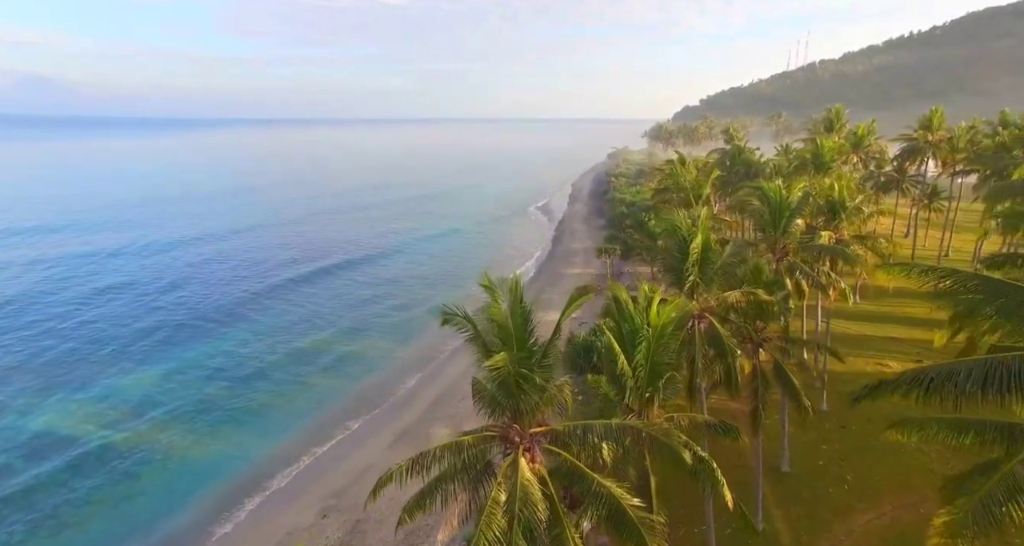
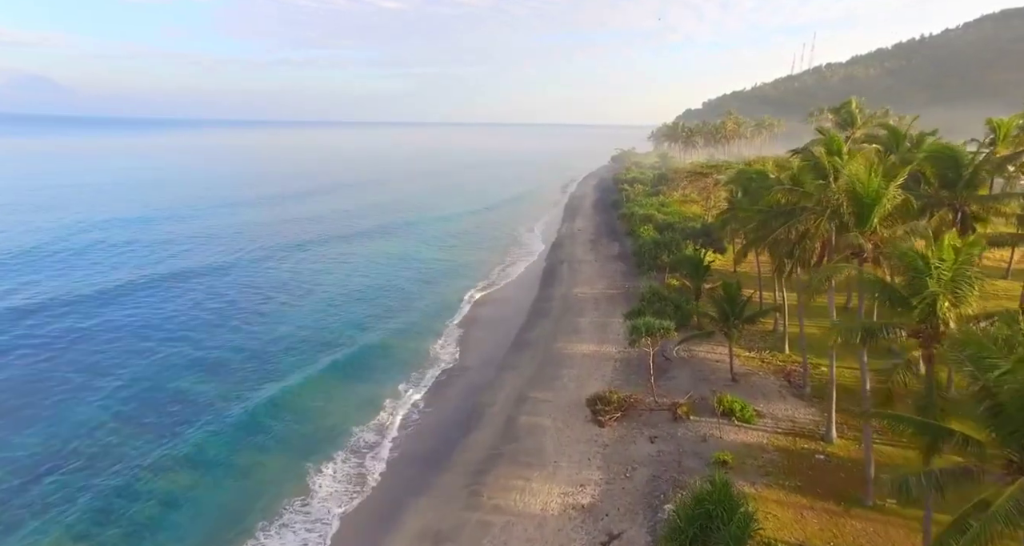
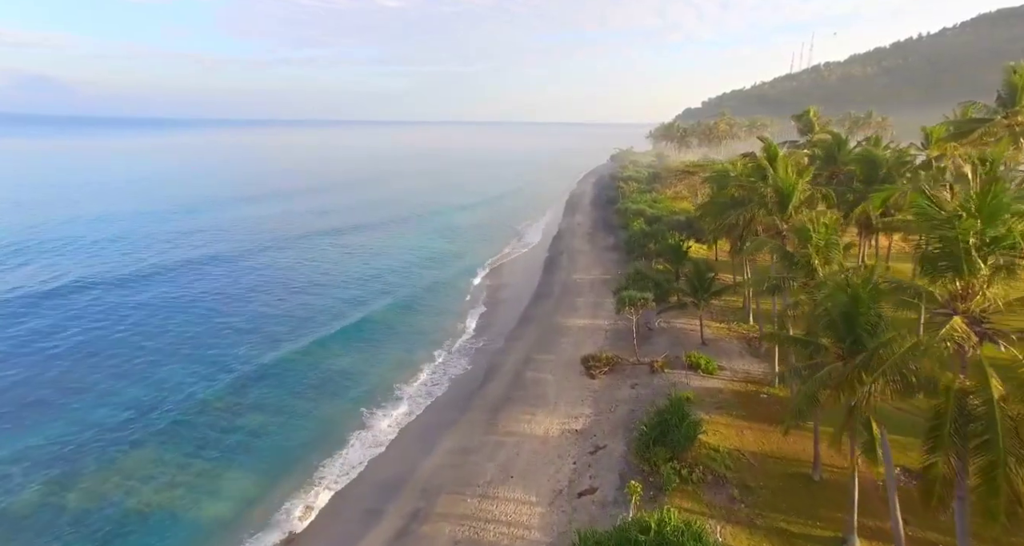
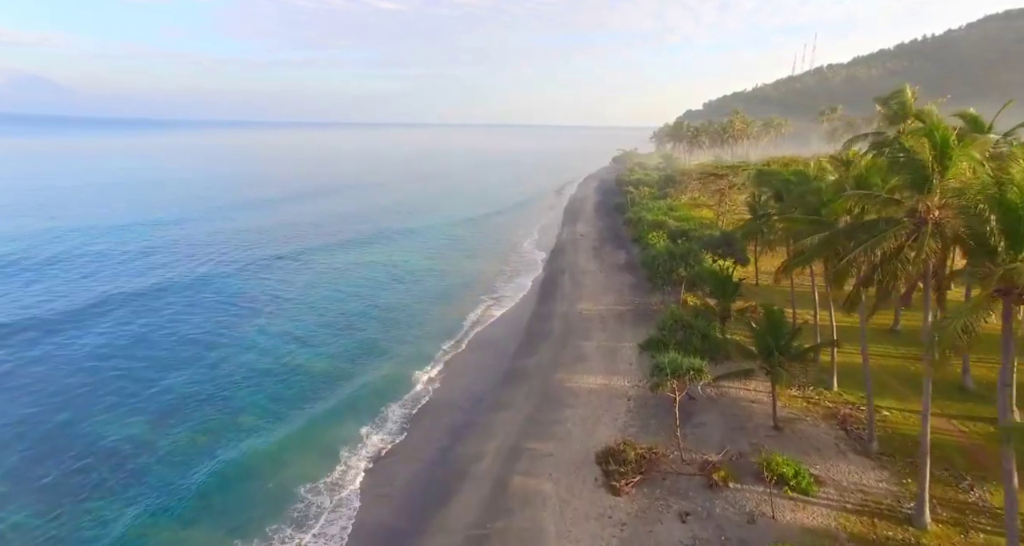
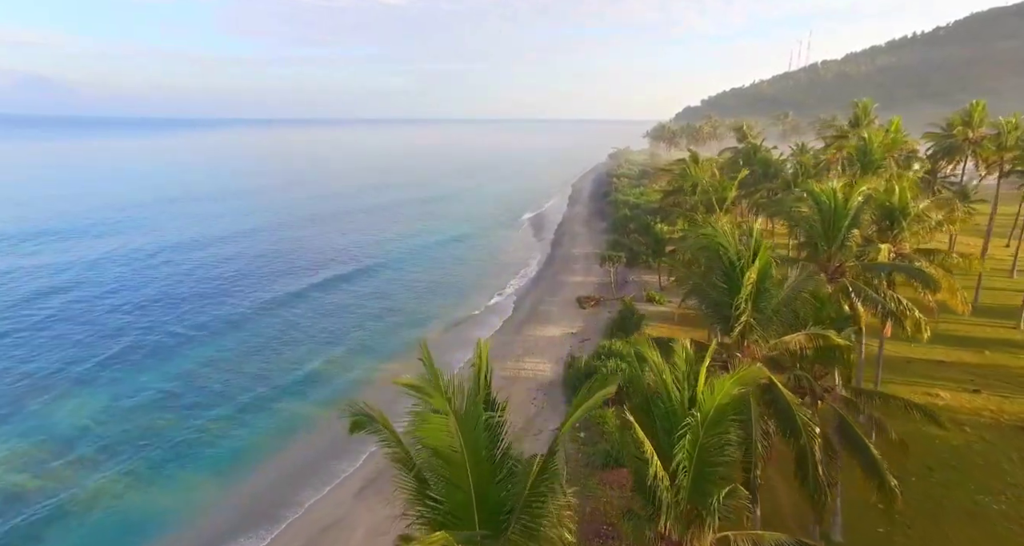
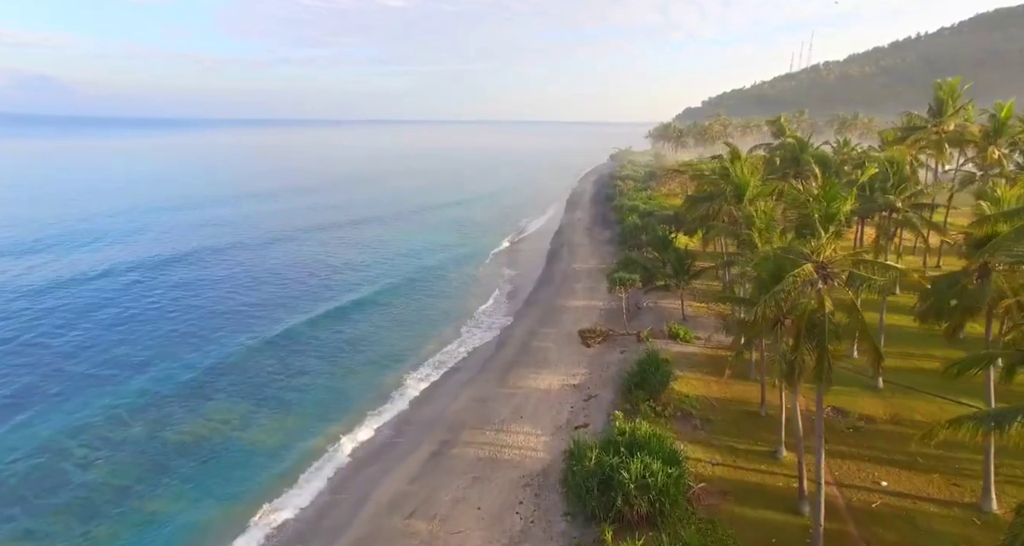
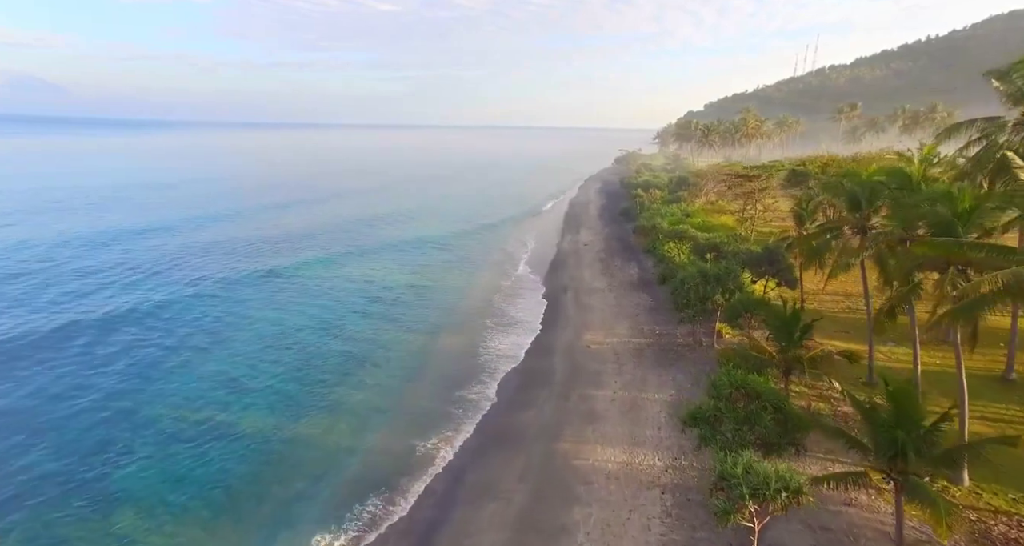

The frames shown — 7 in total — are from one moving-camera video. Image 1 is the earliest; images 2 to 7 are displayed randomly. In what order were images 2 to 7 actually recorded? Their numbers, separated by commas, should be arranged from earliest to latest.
5, 6, 3, 2, 4, 7
